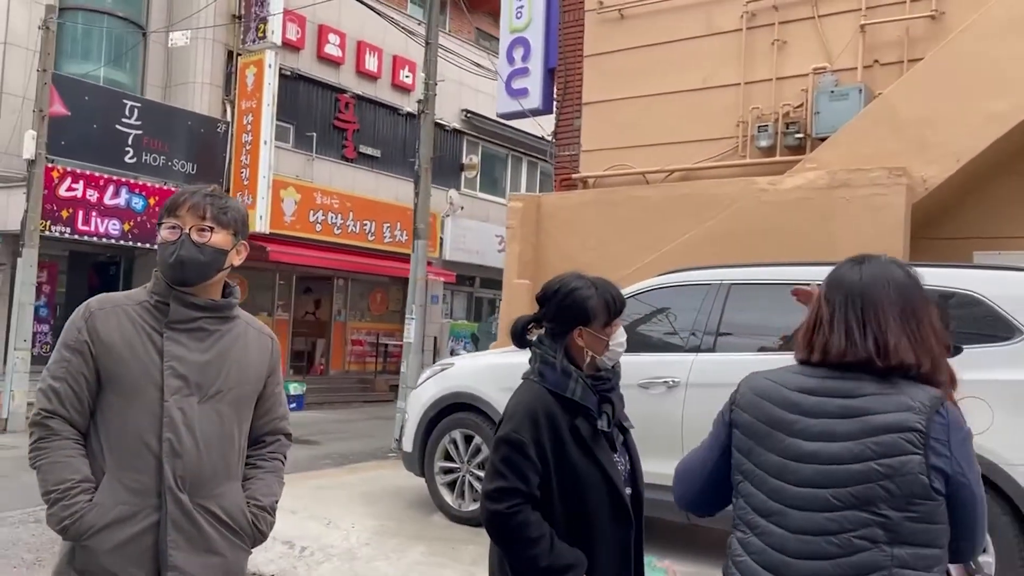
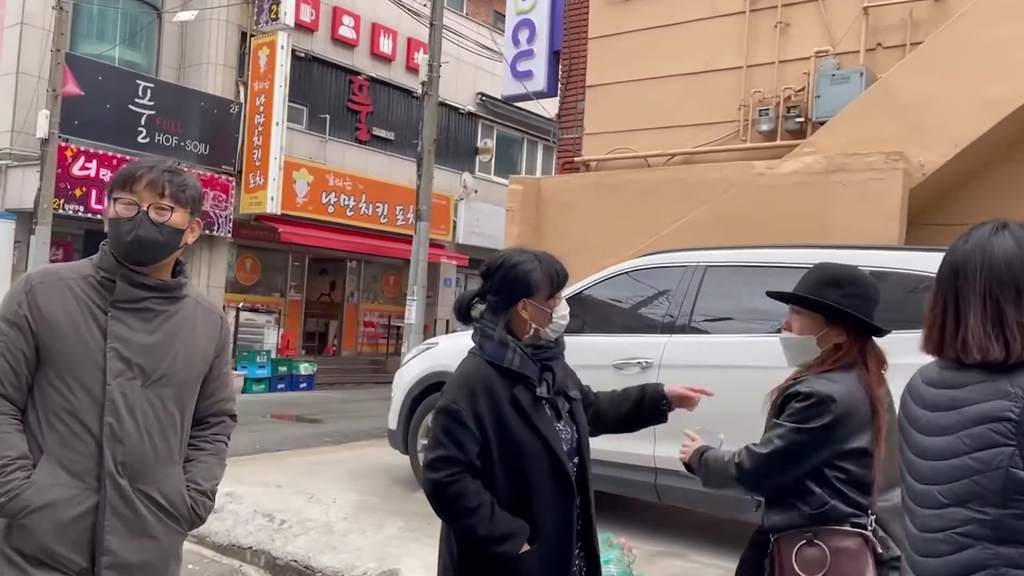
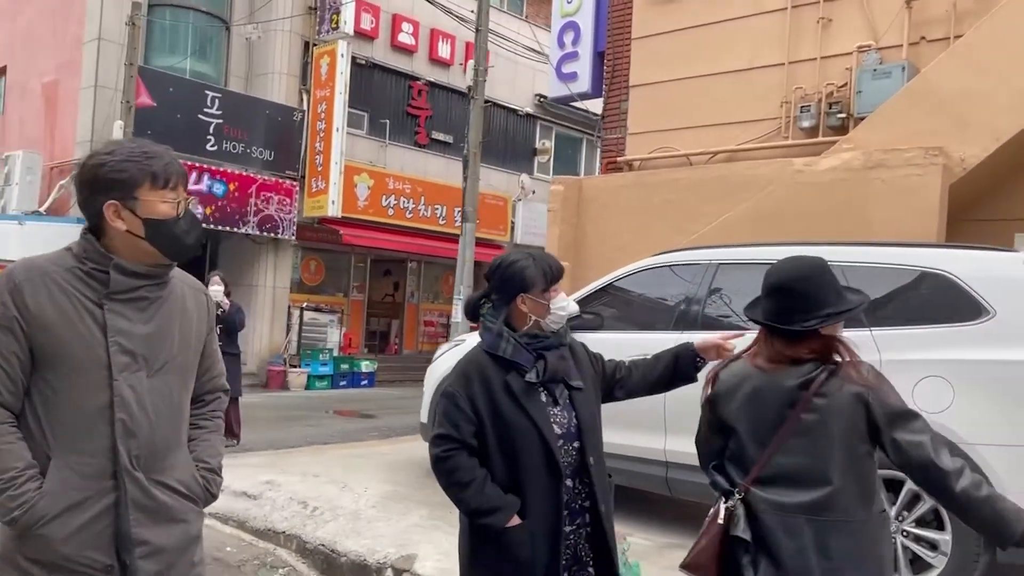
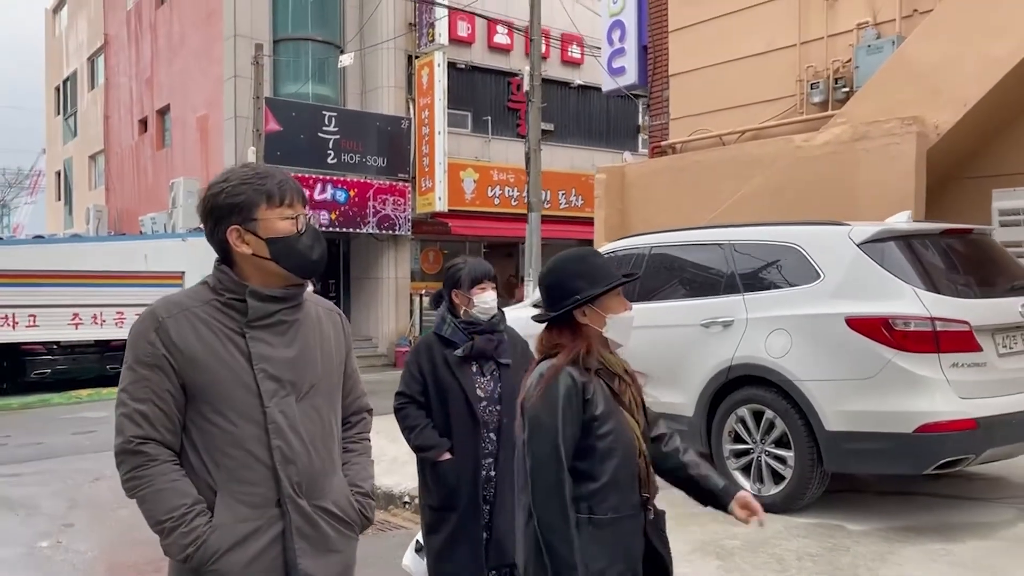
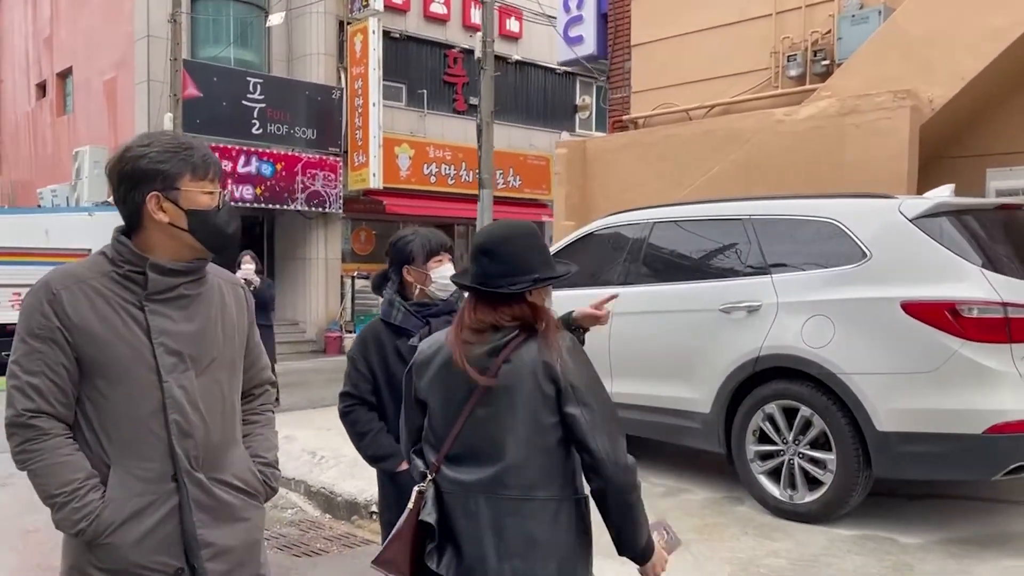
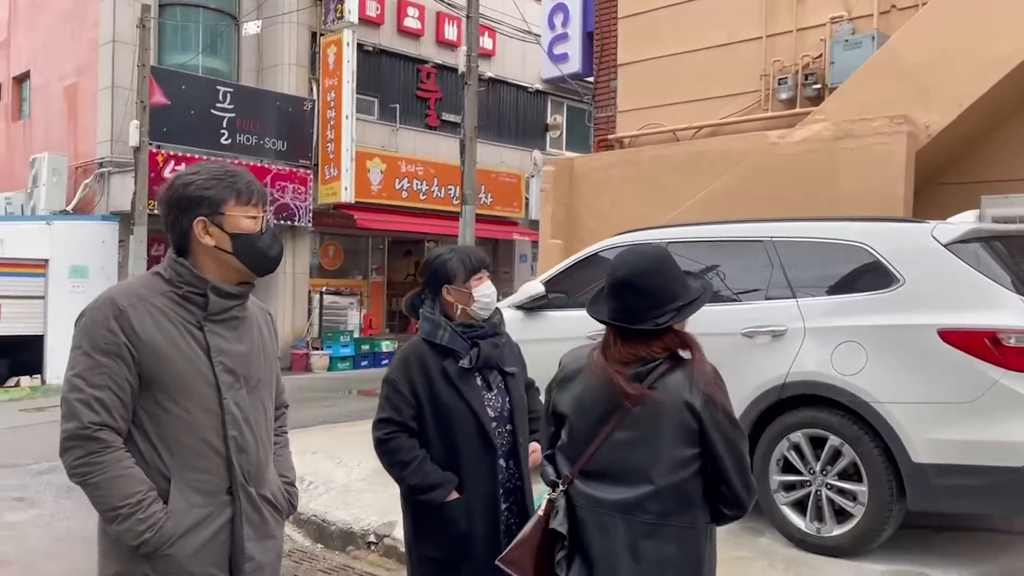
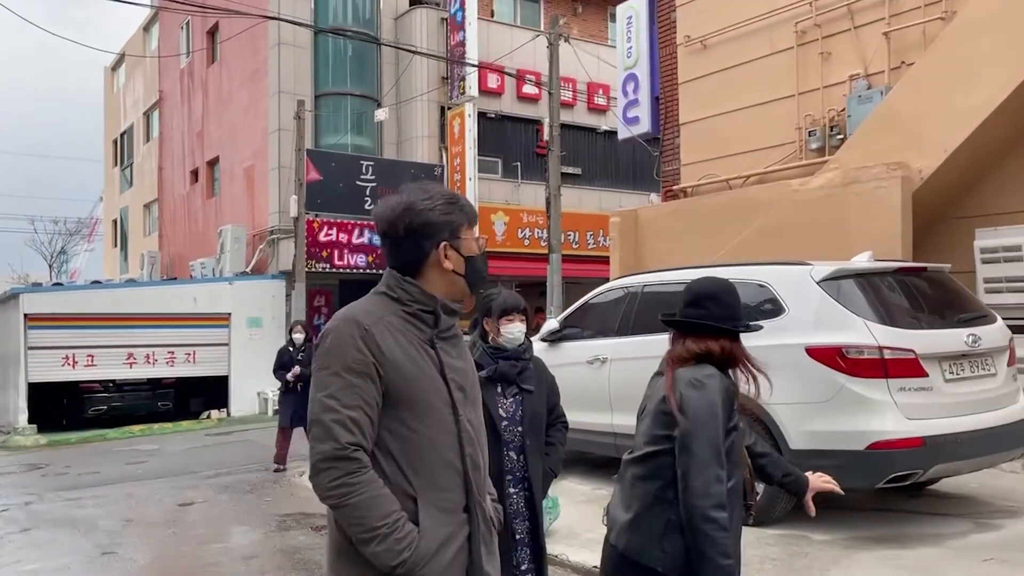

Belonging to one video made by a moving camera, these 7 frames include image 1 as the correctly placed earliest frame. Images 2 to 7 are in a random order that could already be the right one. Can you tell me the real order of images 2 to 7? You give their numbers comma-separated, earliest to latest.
2, 3, 6, 5, 4, 7
